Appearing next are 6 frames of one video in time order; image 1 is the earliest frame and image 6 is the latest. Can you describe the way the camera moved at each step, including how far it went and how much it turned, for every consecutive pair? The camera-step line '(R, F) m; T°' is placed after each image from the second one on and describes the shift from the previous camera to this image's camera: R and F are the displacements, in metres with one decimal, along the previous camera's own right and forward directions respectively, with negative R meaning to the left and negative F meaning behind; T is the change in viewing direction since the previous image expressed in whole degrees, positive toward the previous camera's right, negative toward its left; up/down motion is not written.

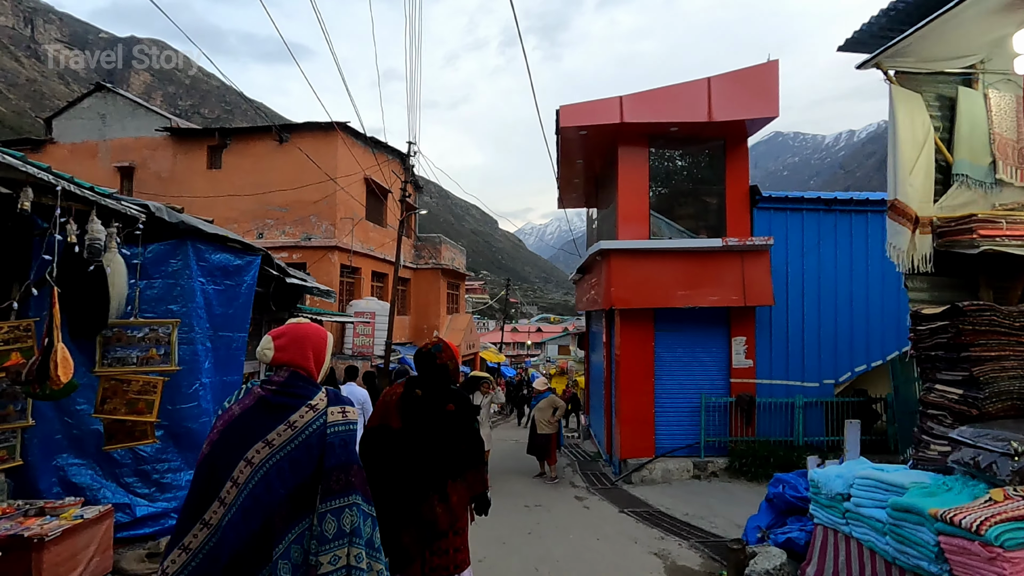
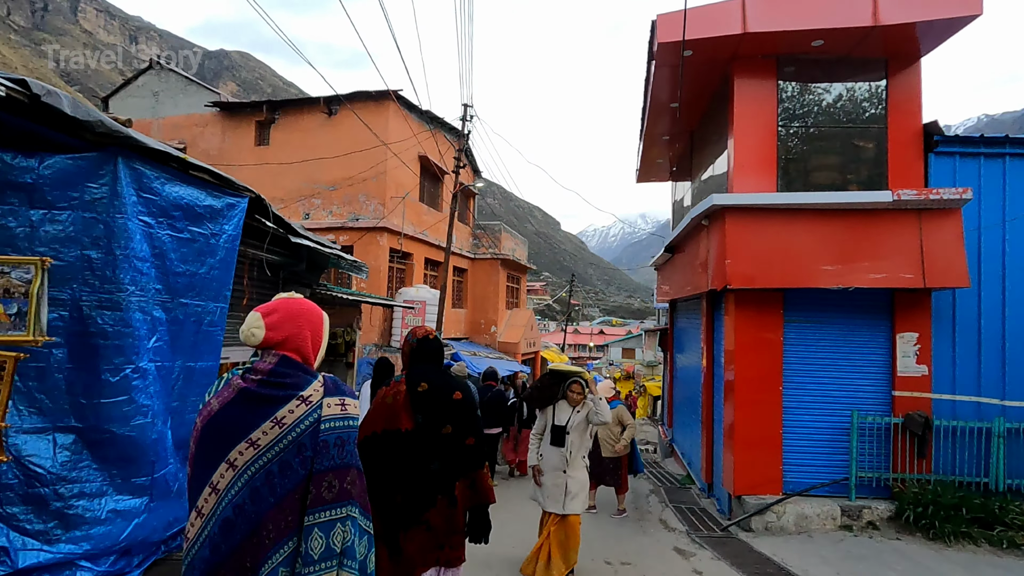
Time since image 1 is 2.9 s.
(-0.2, +2.1) m; -7°
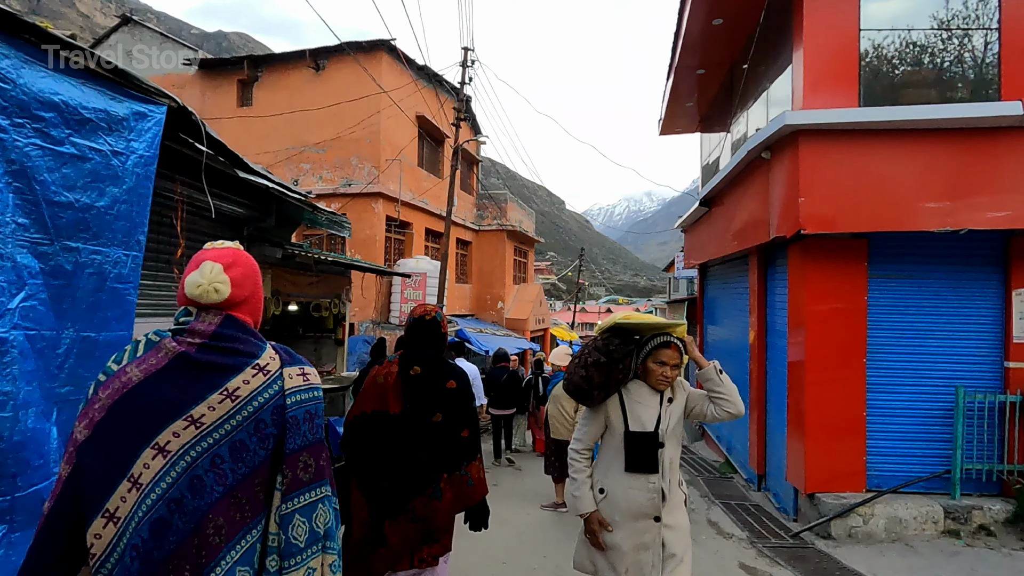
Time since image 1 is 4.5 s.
(-0.1, +1.3) m; -1°
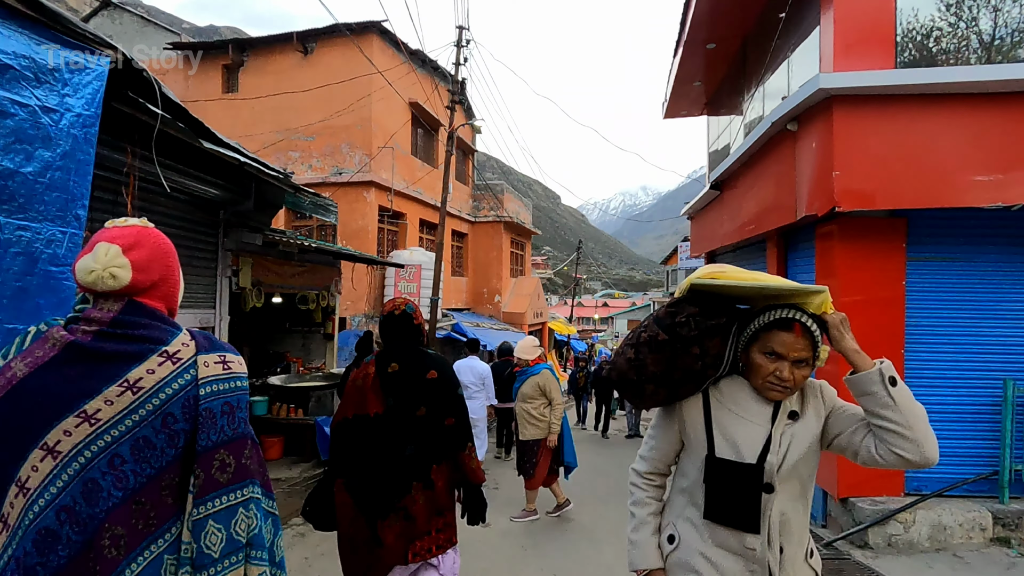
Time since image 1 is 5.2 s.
(-0.1, +0.5) m; 0°
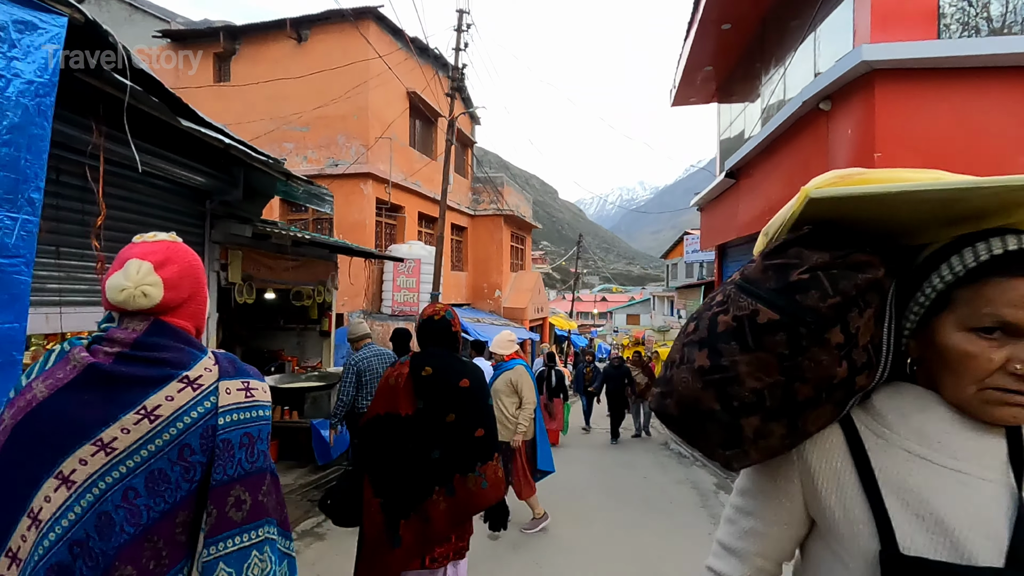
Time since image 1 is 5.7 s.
(-0.1, +0.4) m; 0°
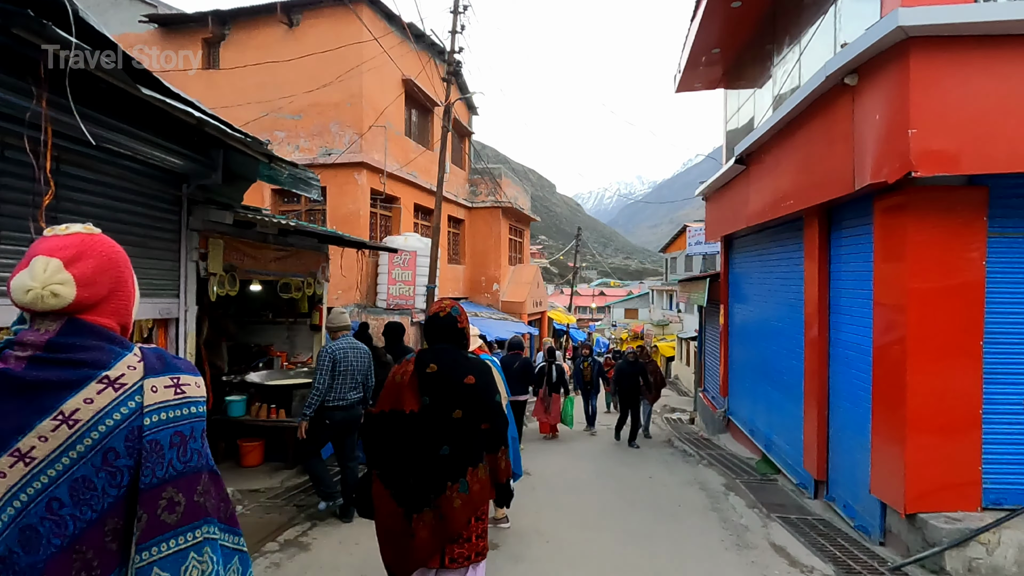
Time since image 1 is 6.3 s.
(0.0, +0.3) m; 0°
